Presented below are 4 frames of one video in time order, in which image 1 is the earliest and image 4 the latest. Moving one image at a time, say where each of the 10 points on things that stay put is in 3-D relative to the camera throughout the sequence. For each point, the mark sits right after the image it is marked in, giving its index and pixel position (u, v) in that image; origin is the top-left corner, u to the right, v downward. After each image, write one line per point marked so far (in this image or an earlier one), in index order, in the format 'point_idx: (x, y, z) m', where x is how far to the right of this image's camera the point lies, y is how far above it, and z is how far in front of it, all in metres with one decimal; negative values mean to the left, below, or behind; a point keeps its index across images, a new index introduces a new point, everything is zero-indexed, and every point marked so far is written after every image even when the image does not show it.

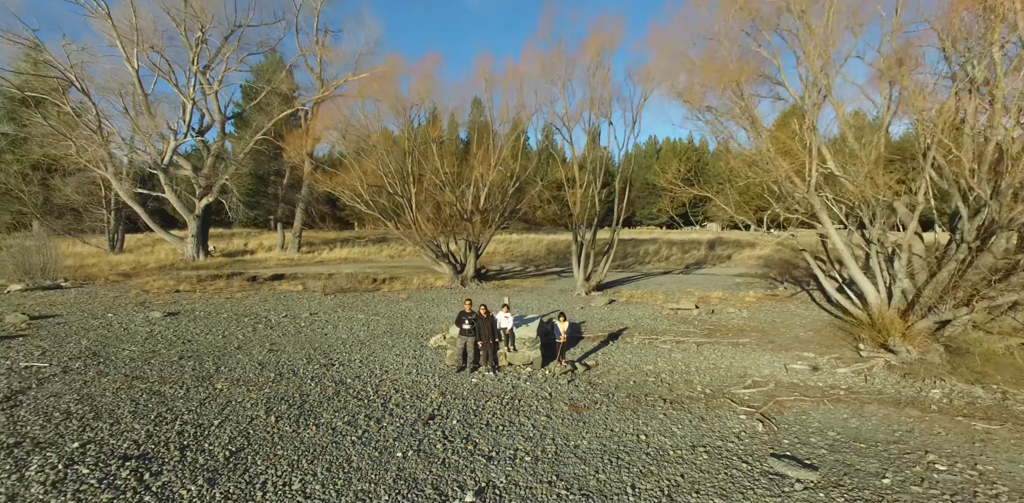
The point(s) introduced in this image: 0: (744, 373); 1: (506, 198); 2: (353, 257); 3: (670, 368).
0: (+2.6, -1.4, +5.5) m
1: (-0.2, +1.3, +12.2) m
2: (-6.0, -0.2, +18.5) m
3: (+1.9, -1.4, +5.9) m
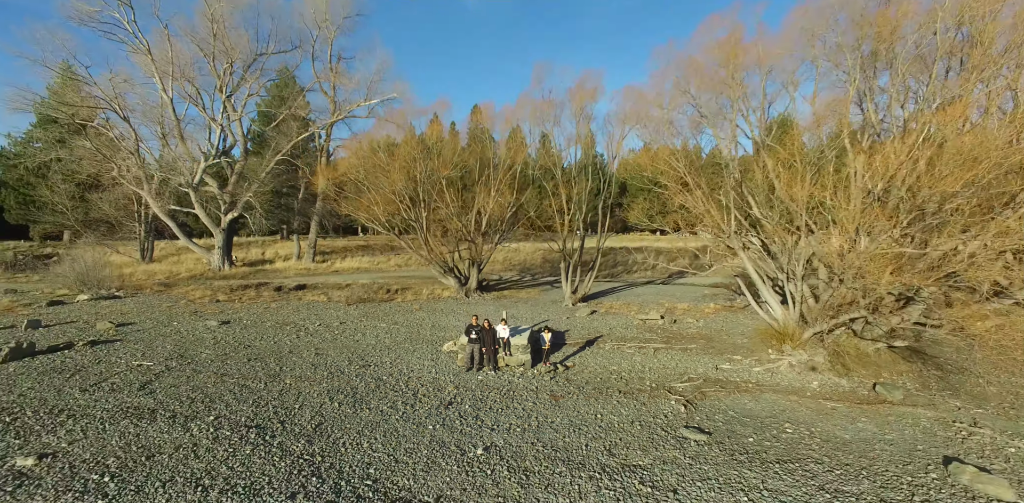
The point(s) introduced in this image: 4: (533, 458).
0: (+2.6, -1.8, +7.3) m
1: (-0.2, +0.9, +14.0) m
2: (-6.1, -0.7, +20.3) m
3: (+1.9, -1.8, +7.7) m
4: (+0.2, -2.0, +4.9) m
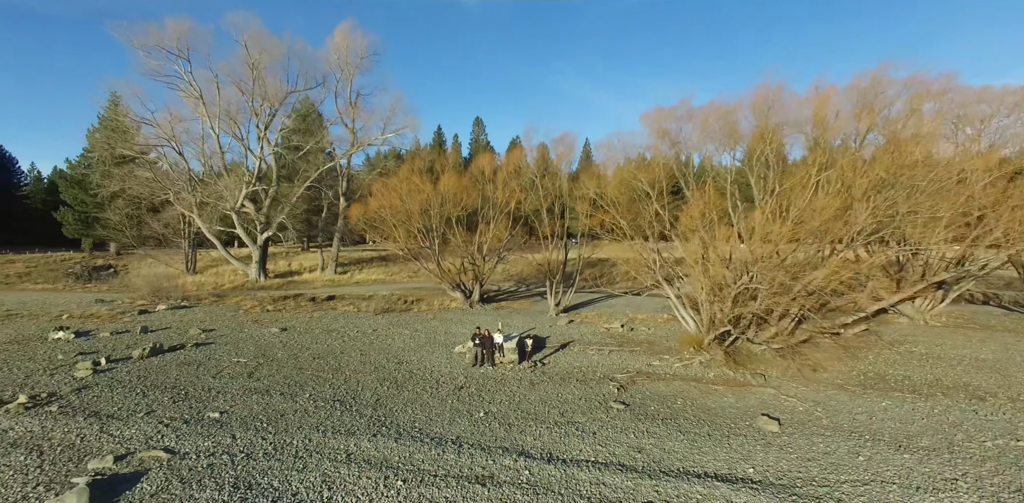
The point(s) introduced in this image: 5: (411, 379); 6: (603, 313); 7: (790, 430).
0: (+2.4, -2.4, +10.4) m
1: (-0.4, +0.3, +17.1) m
2: (-6.2, -1.3, +23.4) m
3: (+1.7, -2.5, +10.7) m
4: (+0.1, -2.7, +7.9) m
5: (-2.1, -2.6, +9.9) m
6: (+2.9, -2.0, +15.6) m
7: (+4.0, -2.5, +7.0) m
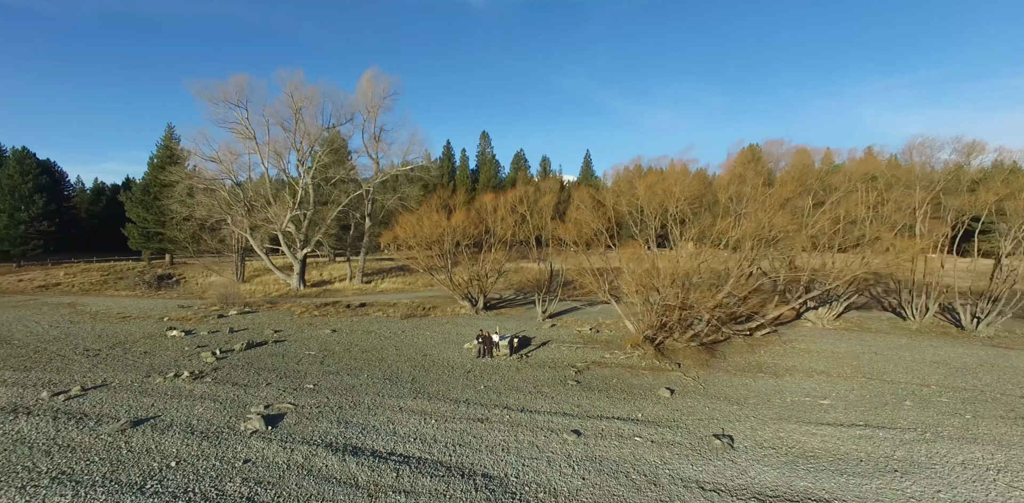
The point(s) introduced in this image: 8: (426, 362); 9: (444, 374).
0: (+2.2, -3.2, +14.5) m
1: (-0.5, -0.5, +21.3) m
2: (-6.3, -2.1, +27.7) m
3: (+1.5, -3.2, +14.9) m
4: (-0.2, -3.4, +12.1) m
5: (-2.3, -3.3, +14.1) m
6: (+2.8, -2.7, +19.8) m
7: (+3.7, -3.3, +11.1) m
8: (-2.6, -3.3, +14.4) m
9: (-1.9, -3.4, +13.3) m
